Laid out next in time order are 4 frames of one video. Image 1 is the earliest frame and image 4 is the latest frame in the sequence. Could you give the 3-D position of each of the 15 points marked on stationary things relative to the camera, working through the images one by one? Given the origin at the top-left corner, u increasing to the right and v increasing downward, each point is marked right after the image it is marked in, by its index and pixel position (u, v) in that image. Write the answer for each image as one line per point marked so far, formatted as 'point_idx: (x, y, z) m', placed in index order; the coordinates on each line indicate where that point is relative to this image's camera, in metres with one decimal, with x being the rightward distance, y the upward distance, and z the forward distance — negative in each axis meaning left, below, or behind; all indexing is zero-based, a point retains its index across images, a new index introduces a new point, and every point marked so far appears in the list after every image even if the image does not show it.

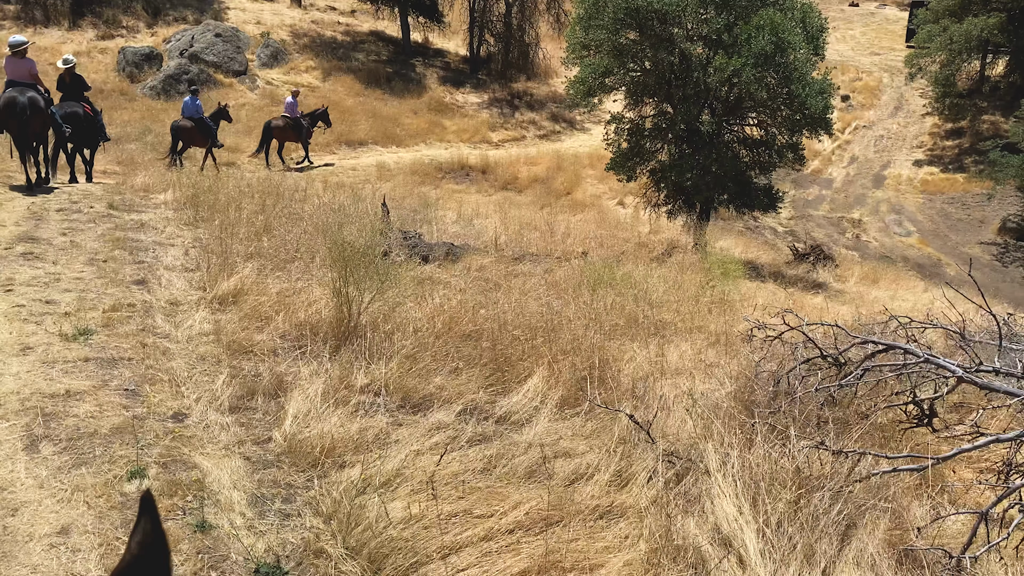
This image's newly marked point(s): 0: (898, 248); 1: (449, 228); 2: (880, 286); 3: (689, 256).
0: (+8.1, +0.8, +17.8) m
1: (-0.7, +0.7, +9.5) m
2: (+6.0, 0.0, +13.8) m
3: (+2.1, +0.4, +9.9) m
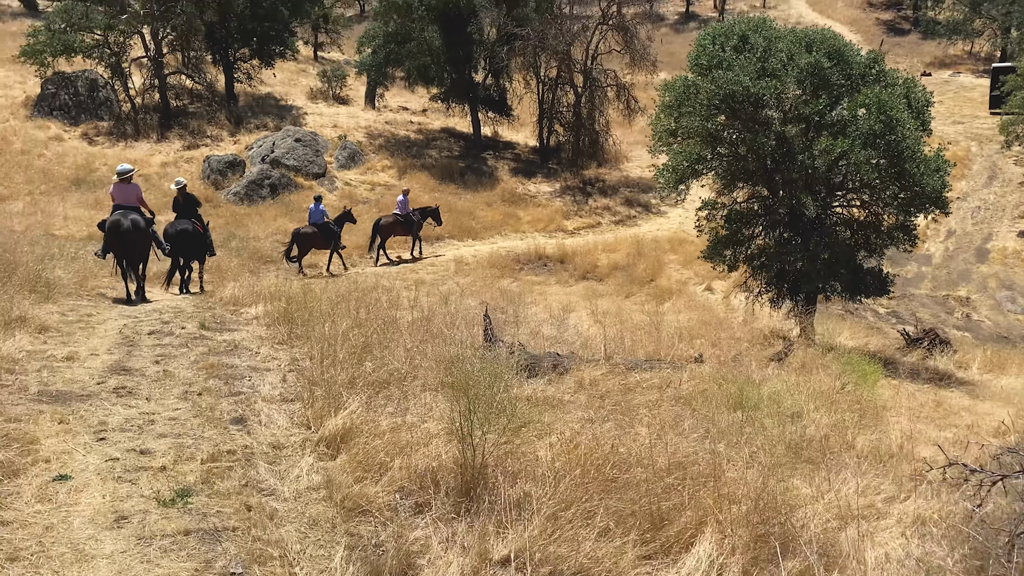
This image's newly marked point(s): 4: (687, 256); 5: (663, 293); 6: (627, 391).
0: (+9.9, -0.8, +16.5) m
1: (+0.3, -0.4, +9.0) m
2: (+7.4, -1.3, +12.6) m
3: (+3.2, -0.7, +9.1) m
4: (+4.2, +0.8, +20.0) m
5: (+3.0, -0.1, +16.5) m
6: (+0.8, -0.7, +5.8) m
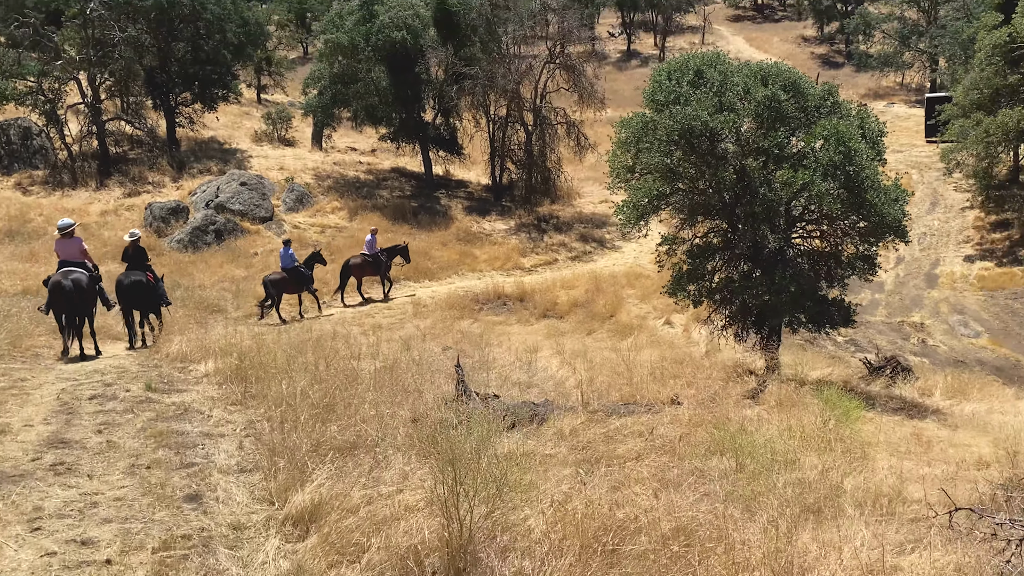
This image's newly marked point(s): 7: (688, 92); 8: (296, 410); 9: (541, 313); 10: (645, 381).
0: (+9.1, -1.2, +16.7) m
1: (0.0, -0.9, +8.7) m
2: (+6.9, -1.6, +12.6) m
3: (+2.8, -1.0, +8.9) m
4: (+3.1, 0.0, +19.9) m
5: (+2.2, -0.8, +16.3) m
6: (+0.6, -1.0, +5.5) m
7: (+2.2, +2.5, +10.6) m
8: (-1.4, -0.8, +5.6) m
9: (+0.6, -0.5, +17.8) m
10: (+1.3, -0.9, +8.5) m
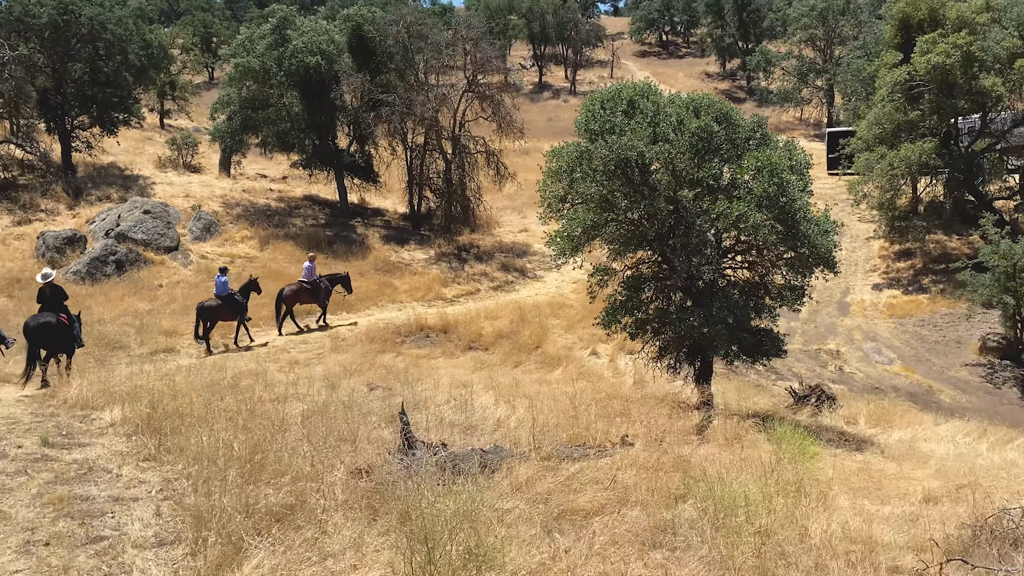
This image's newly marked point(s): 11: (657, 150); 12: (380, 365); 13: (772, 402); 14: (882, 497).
0: (+7.6, -1.8, +17.1) m
1: (-0.6, -1.2, +8.2) m
2: (+5.8, -2.1, +12.8) m
3: (+2.2, -1.4, +8.7) m
4: (+1.3, -0.7, +19.7) m
5: (+0.8, -1.4, +16.0) m
6: (+0.4, -1.2, +5.1) m
7: (+1.4, +2.1, +10.4) m
8: (-1.7, -1.1, +5.0) m
9: (-1.0, -1.2, +17.3) m
10: (+0.7, -1.3, +8.1) m
11: (+1.7, +1.6, +9.7) m
12: (-2.3, -1.3, +14.4) m
13: (+4.3, -1.9, +13.9) m
14: (+2.8, -1.6, +6.4) m
